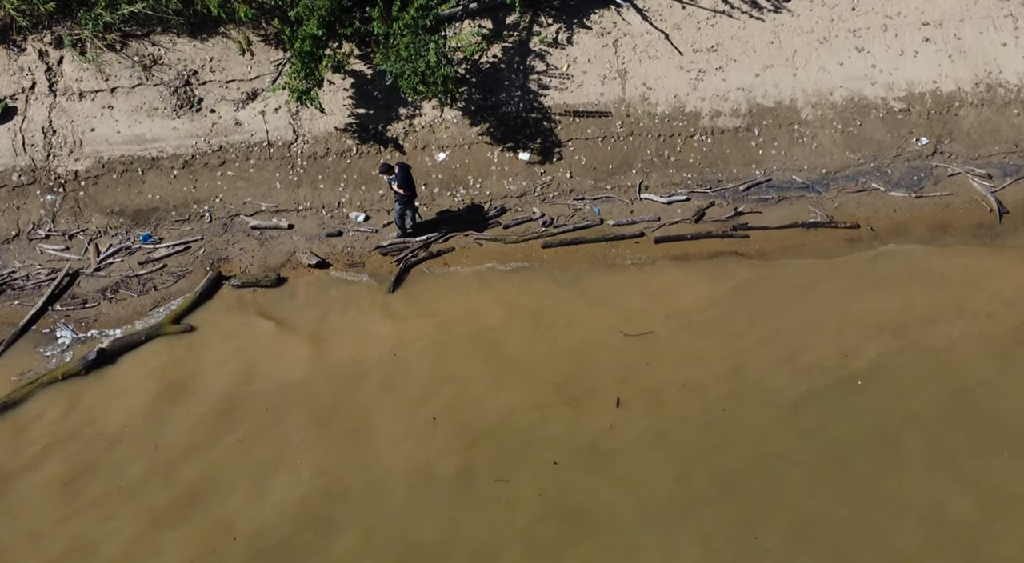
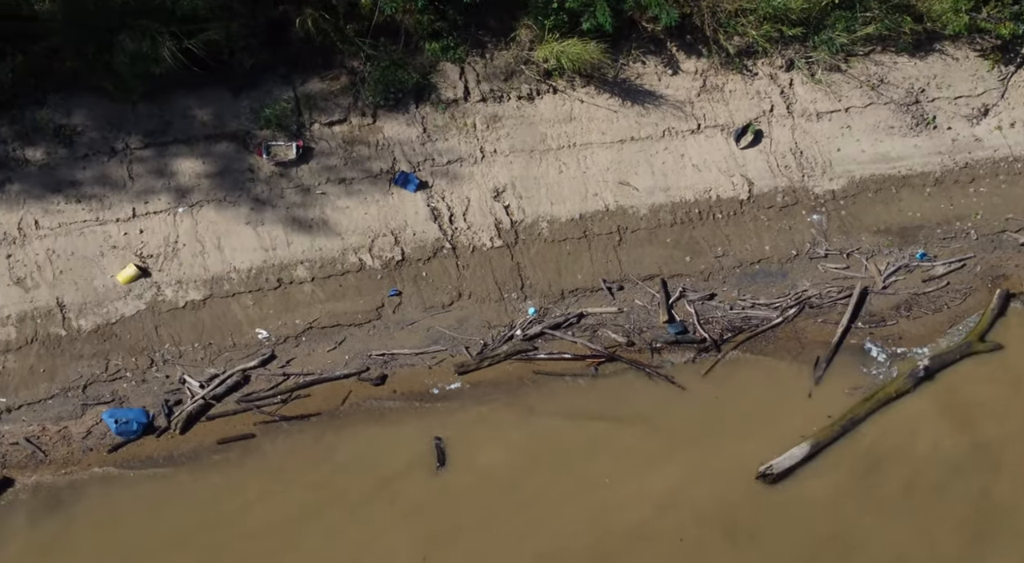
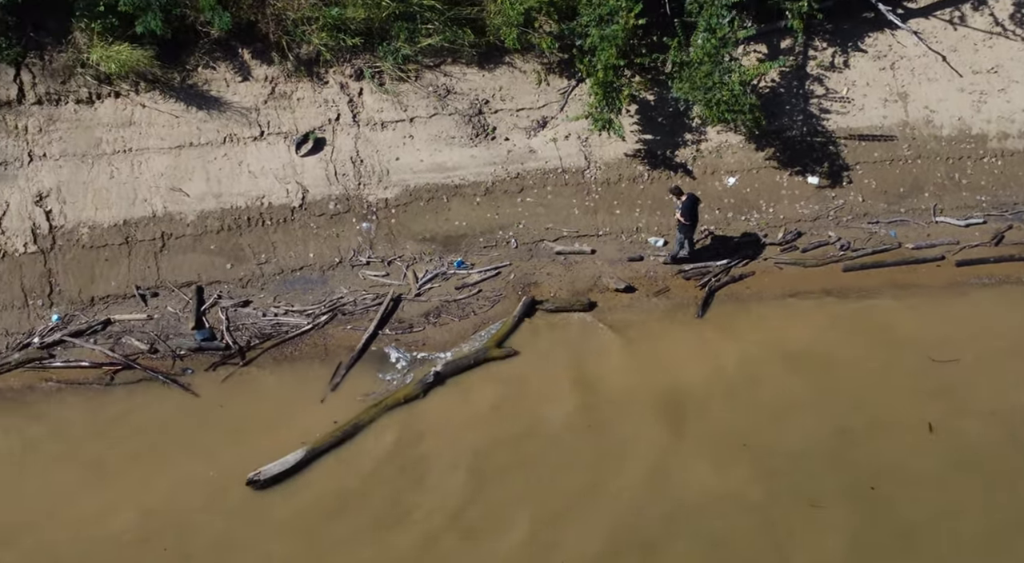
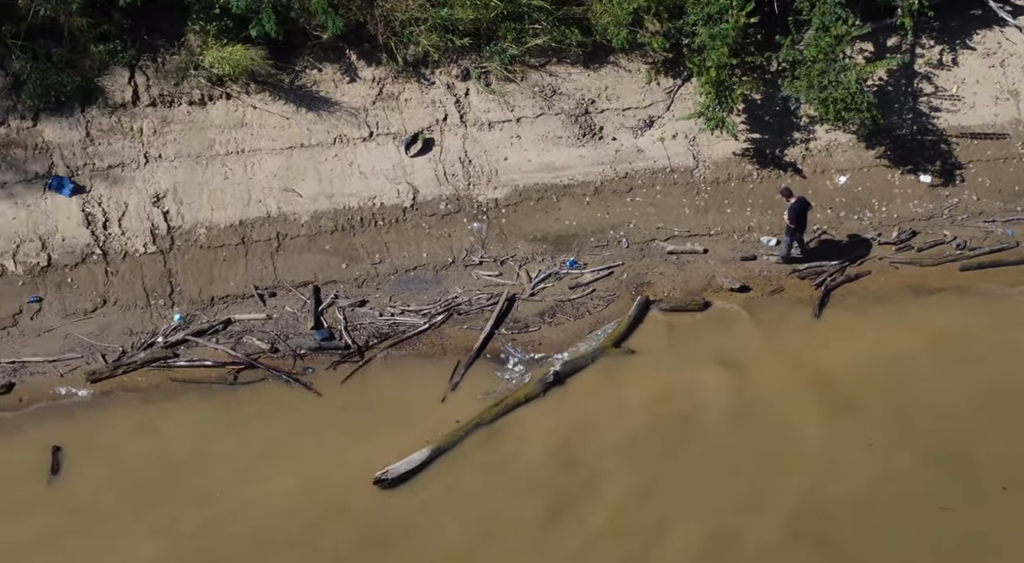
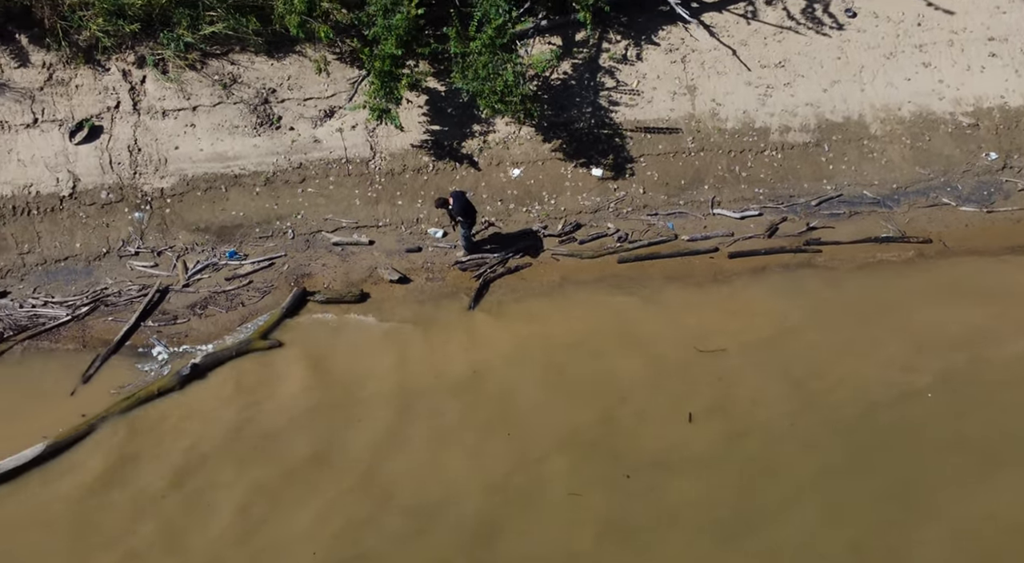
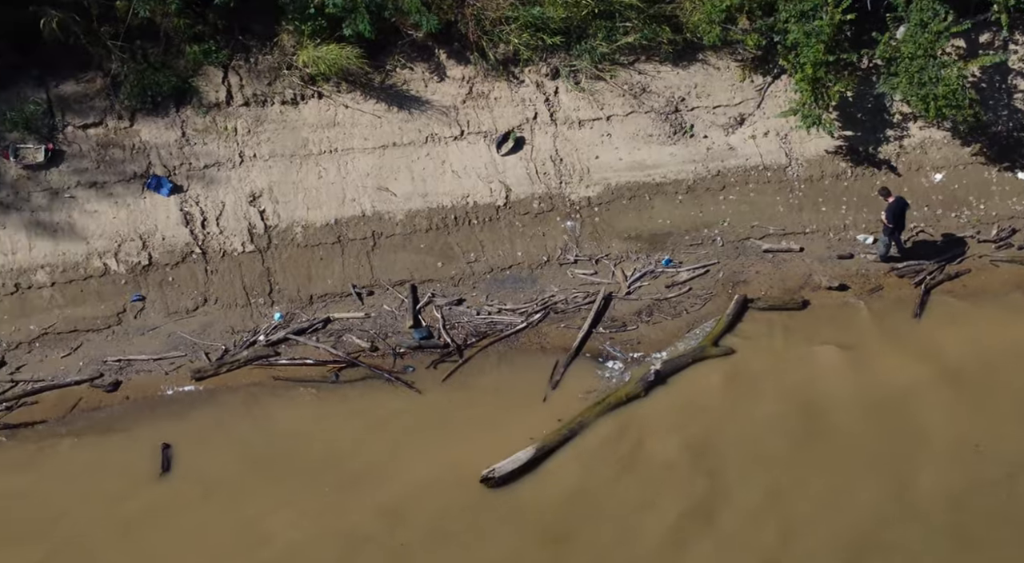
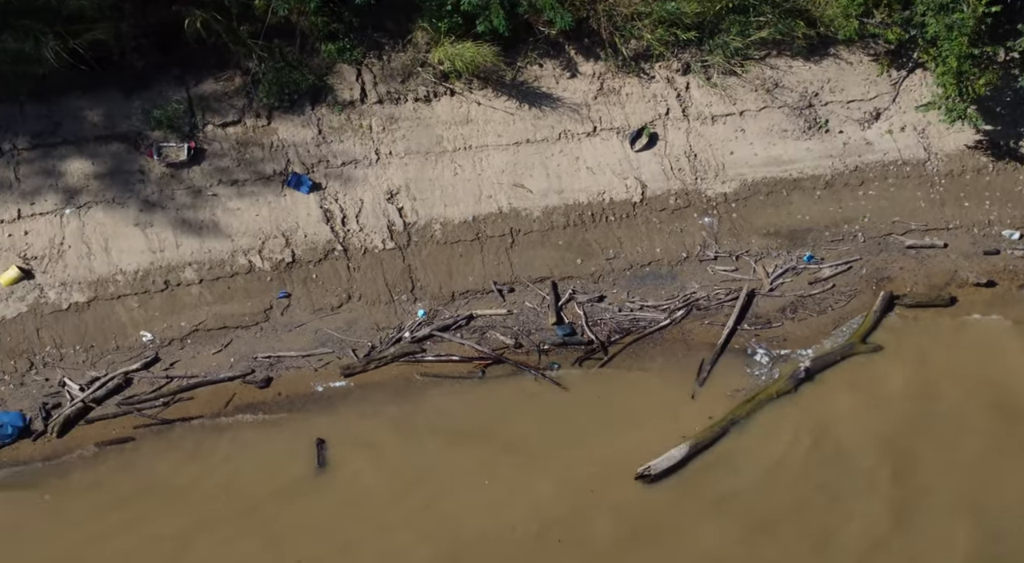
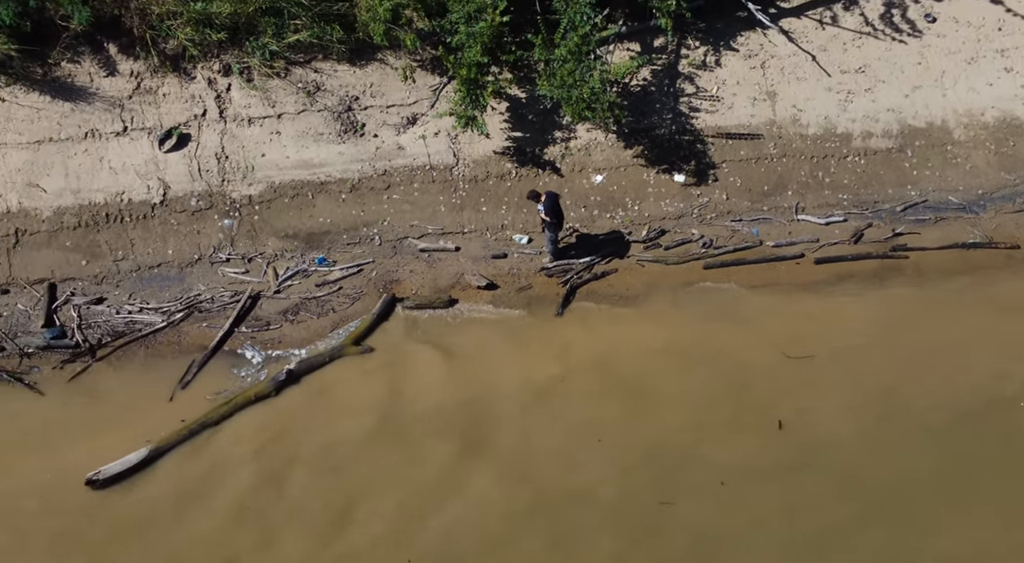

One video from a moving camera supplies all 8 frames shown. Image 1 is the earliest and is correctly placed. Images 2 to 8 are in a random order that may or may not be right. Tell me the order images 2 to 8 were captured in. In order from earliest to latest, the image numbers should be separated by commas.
5, 8, 3, 4, 6, 7, 2
